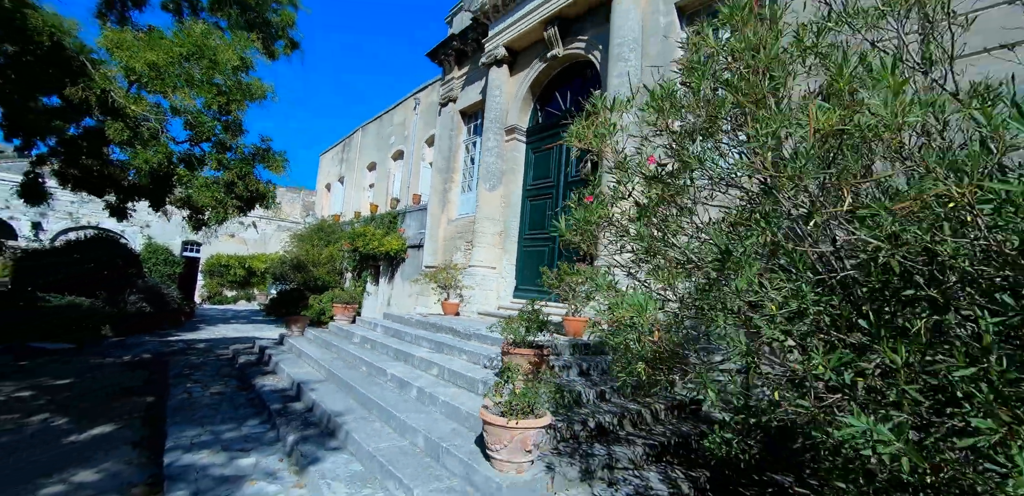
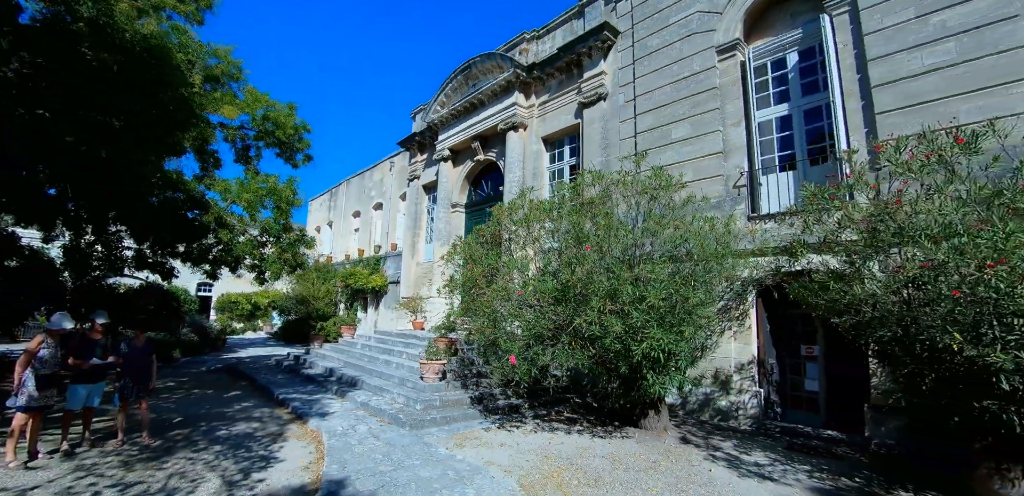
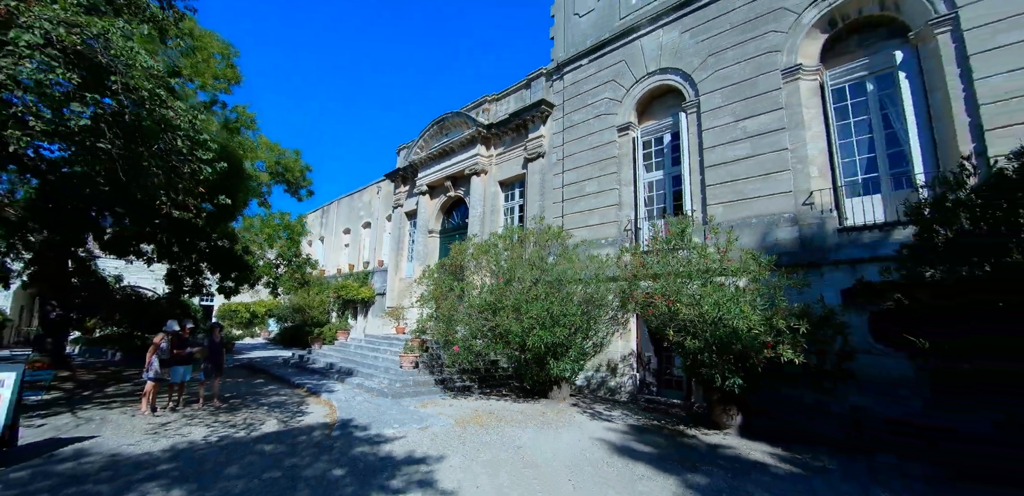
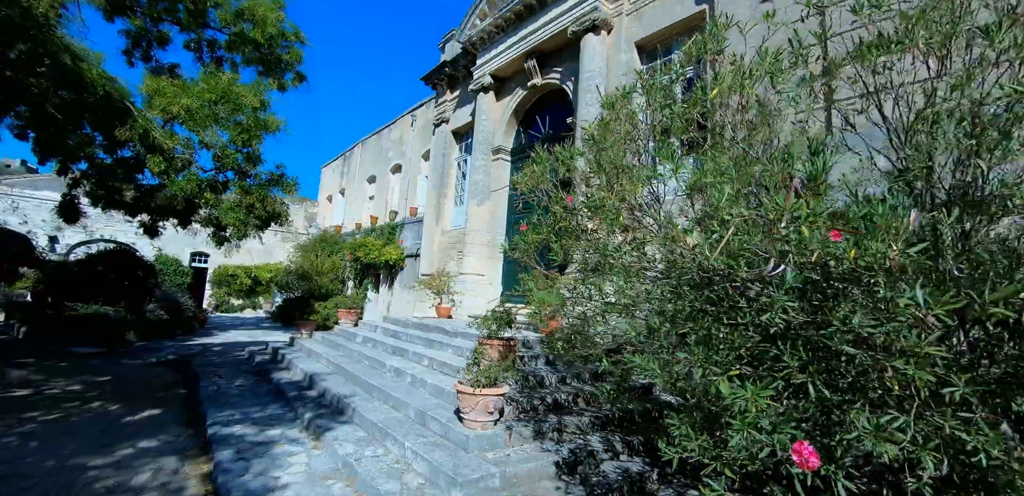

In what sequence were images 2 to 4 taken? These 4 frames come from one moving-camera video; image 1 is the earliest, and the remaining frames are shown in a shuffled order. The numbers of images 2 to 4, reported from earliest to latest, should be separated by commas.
4, 2, 3
